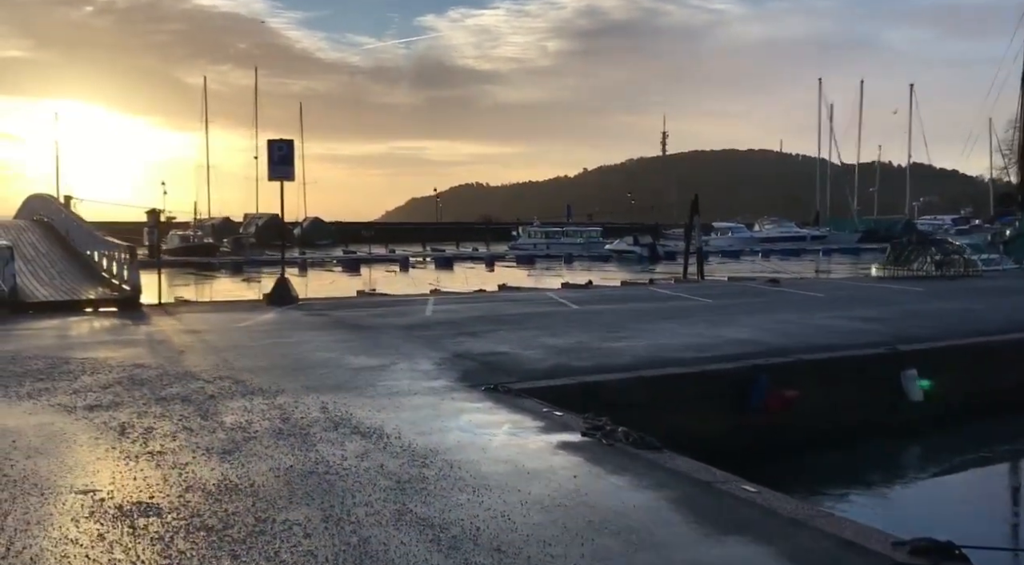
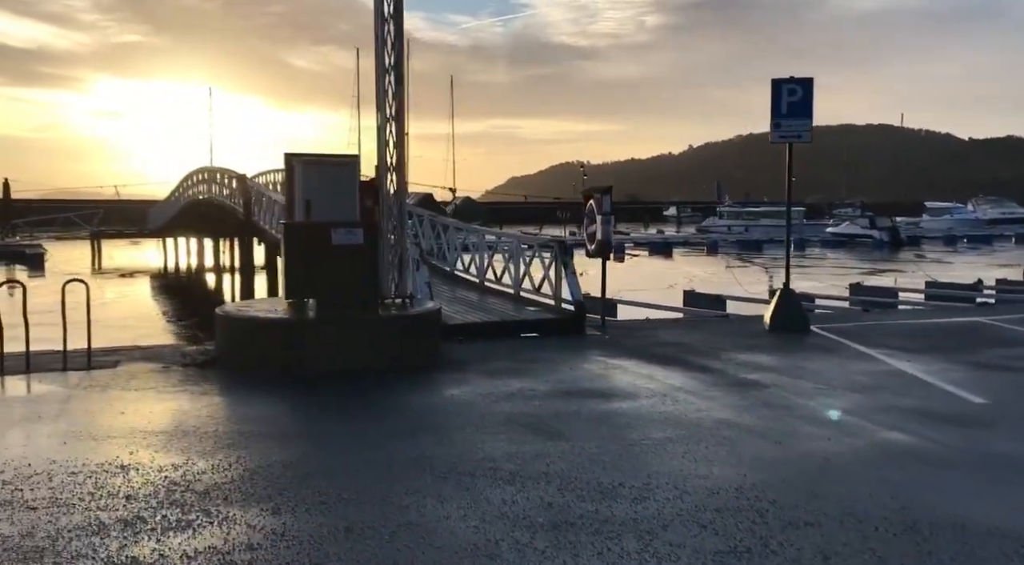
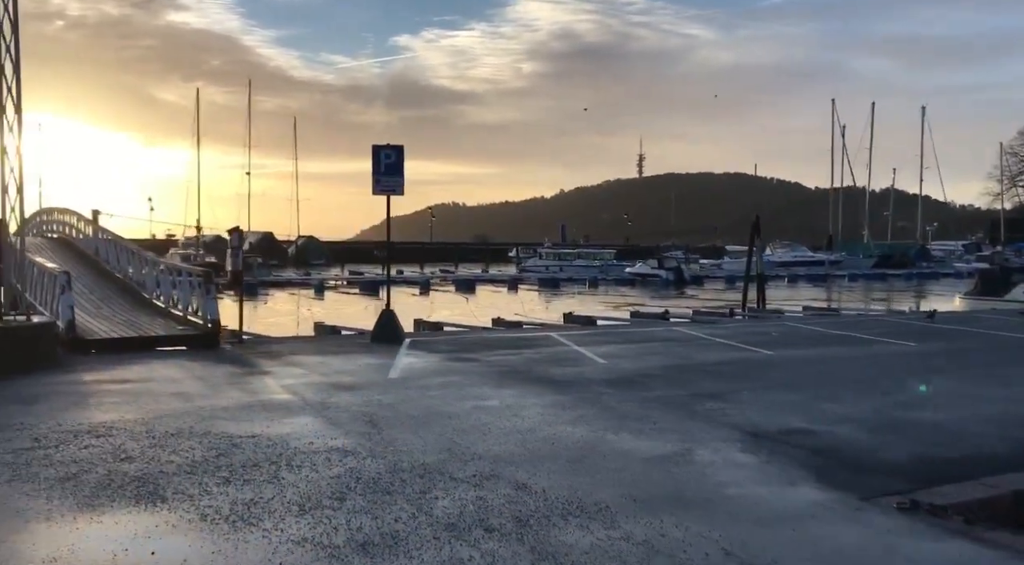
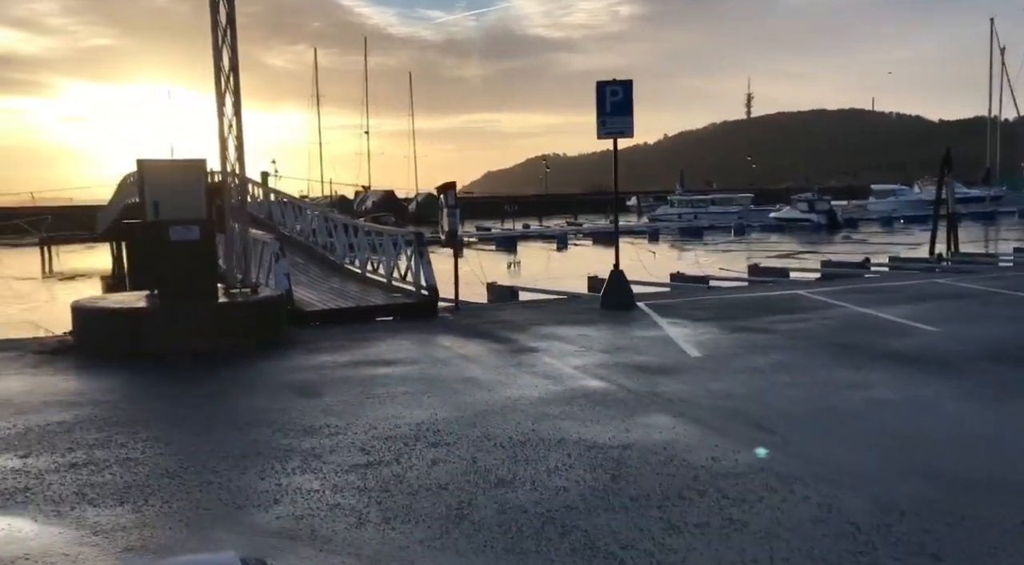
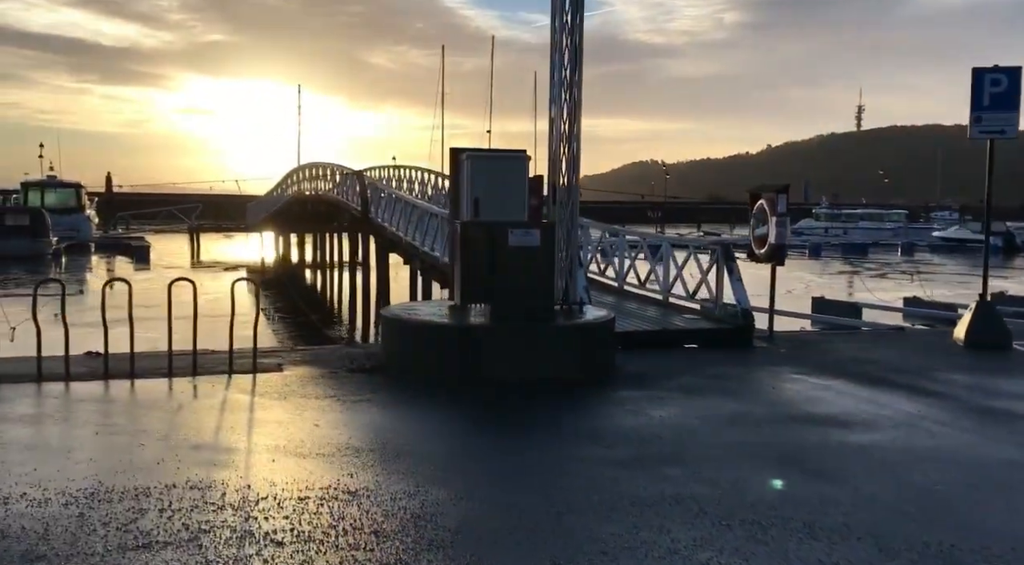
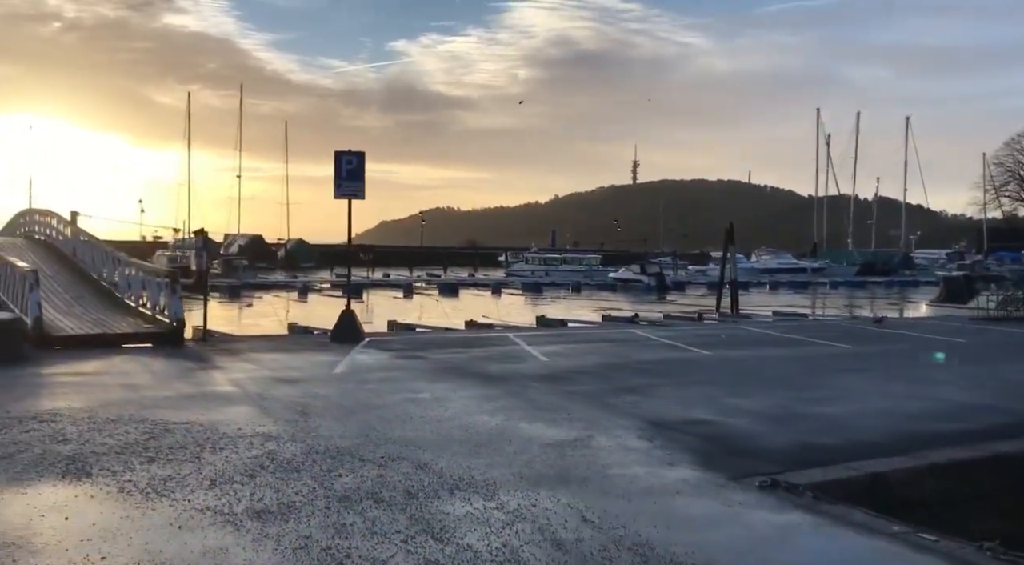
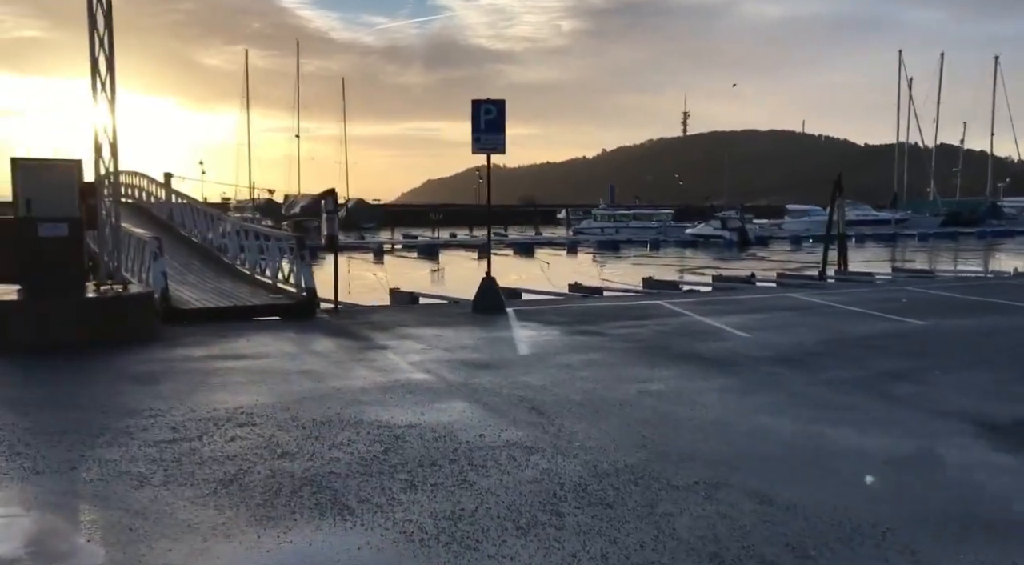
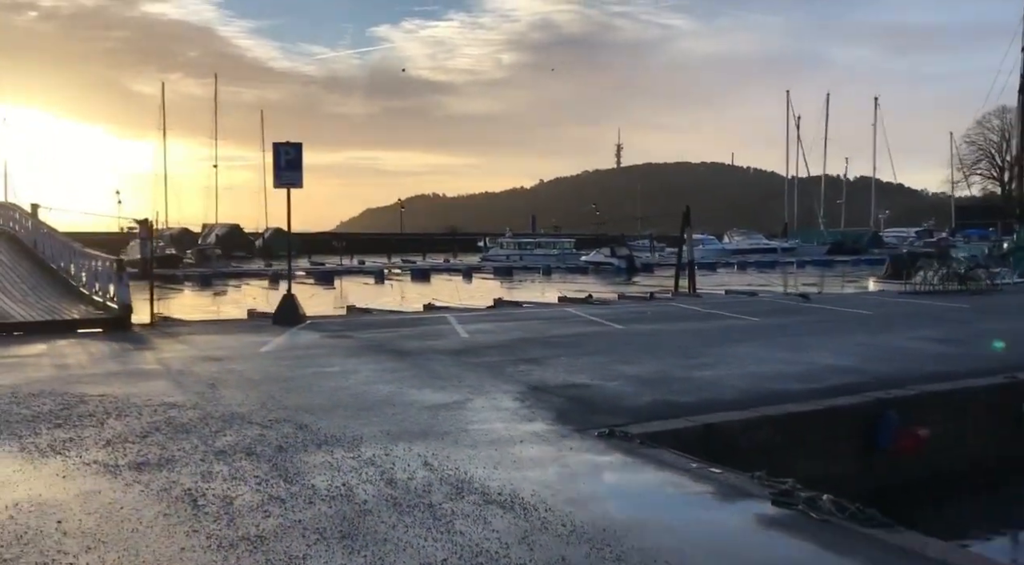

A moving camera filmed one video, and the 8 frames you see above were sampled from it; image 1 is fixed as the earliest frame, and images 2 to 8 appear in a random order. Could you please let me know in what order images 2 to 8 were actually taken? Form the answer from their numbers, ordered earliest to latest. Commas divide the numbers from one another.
8, 6, 3, 7, 4, 2, 5
